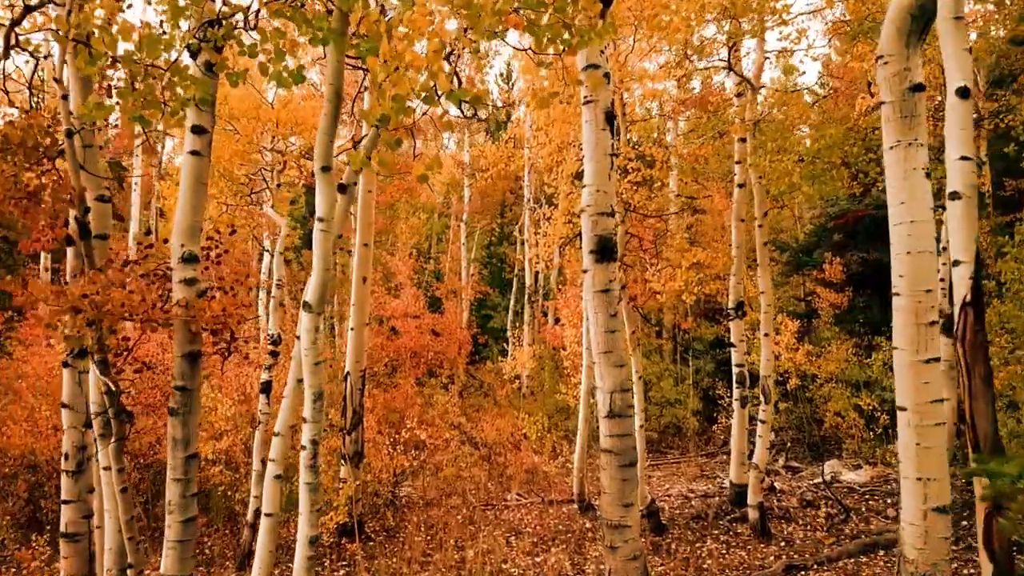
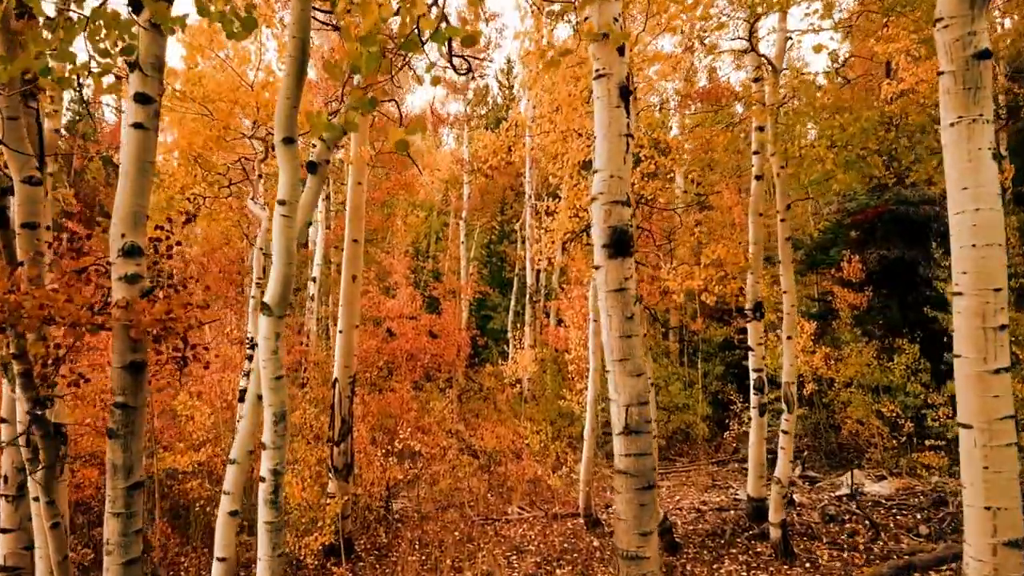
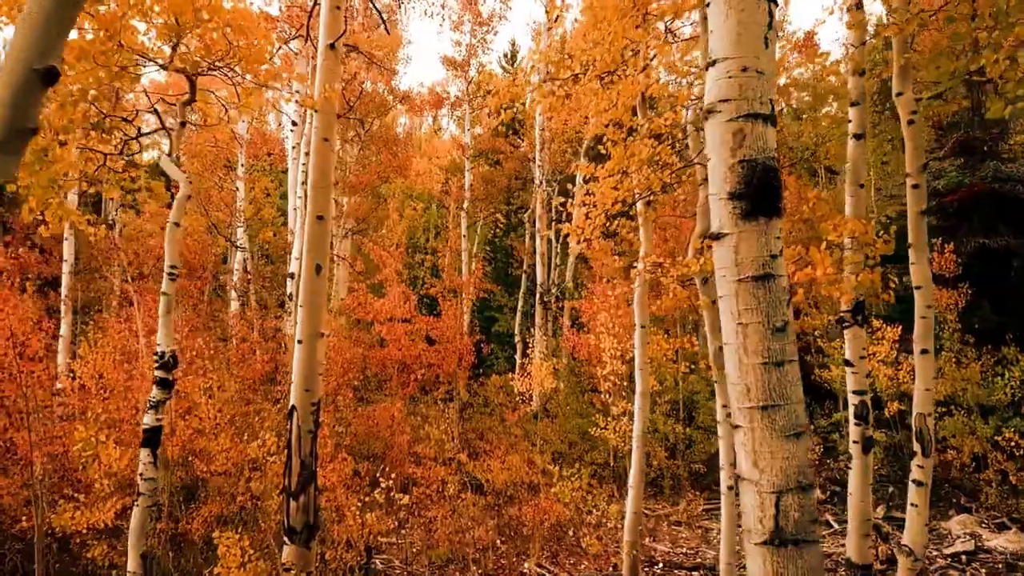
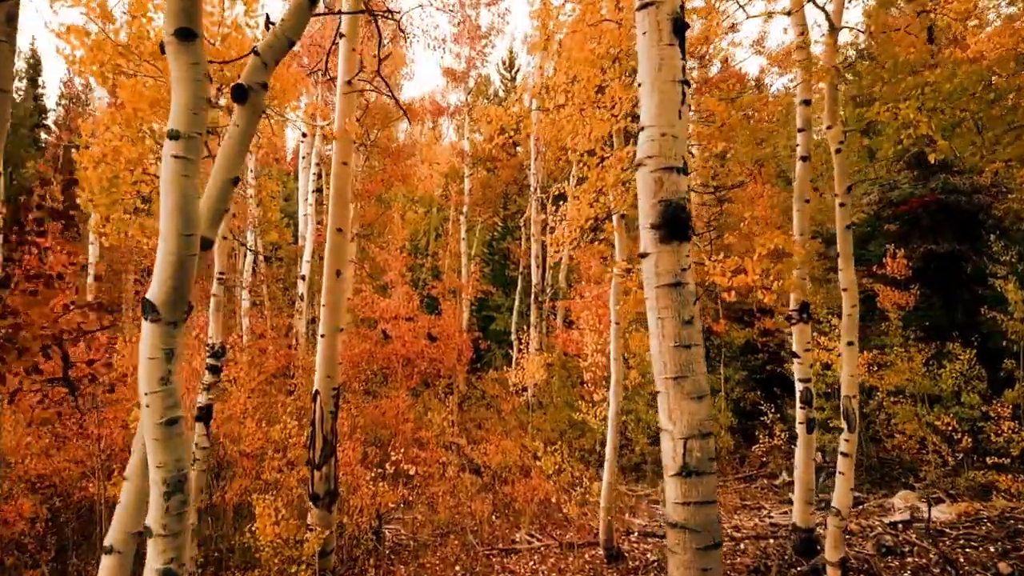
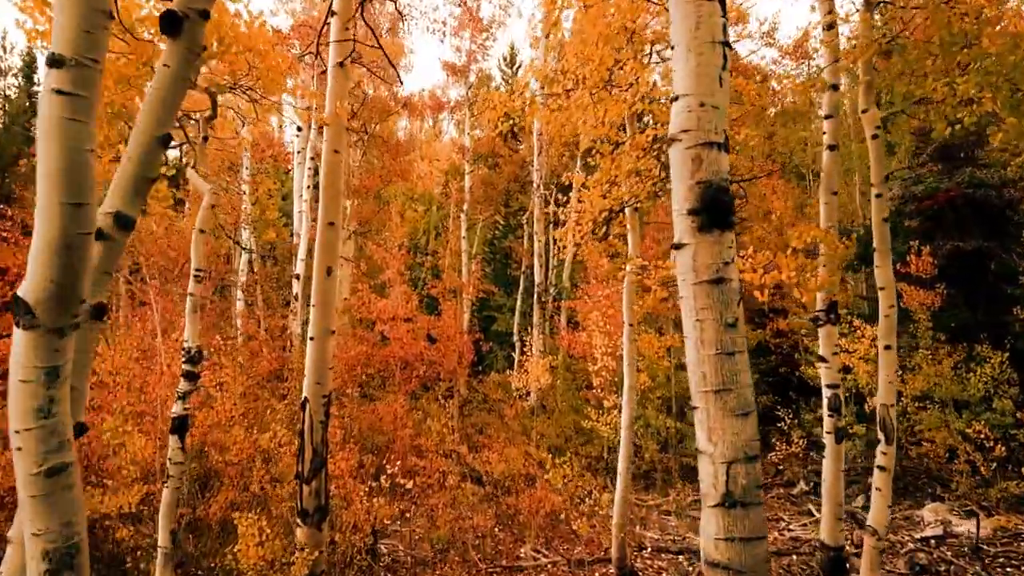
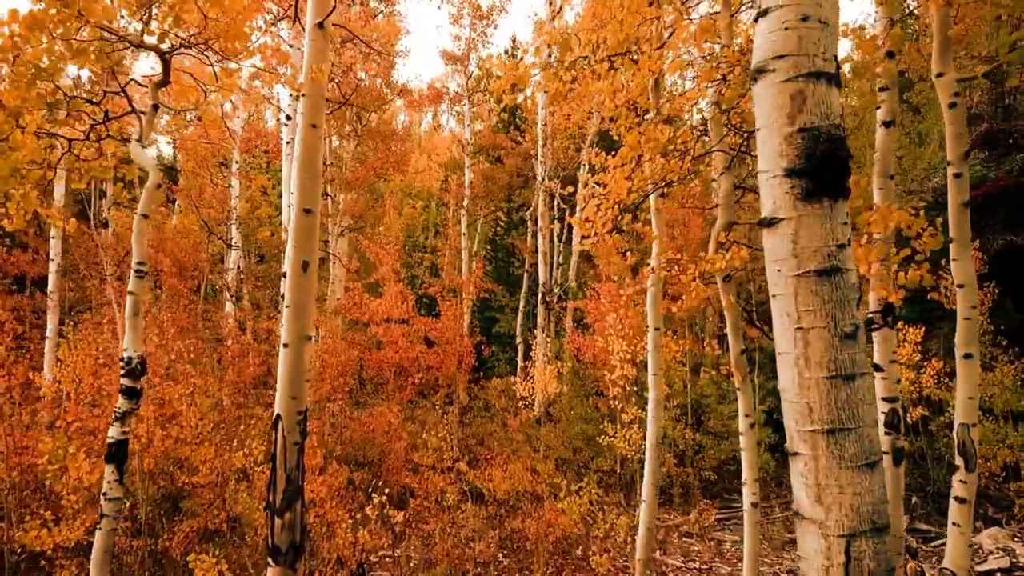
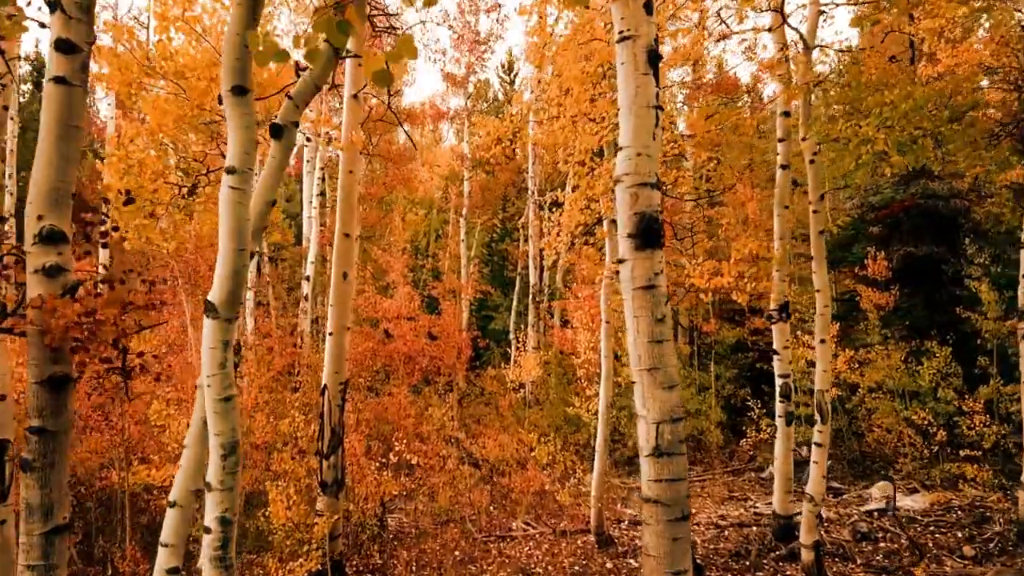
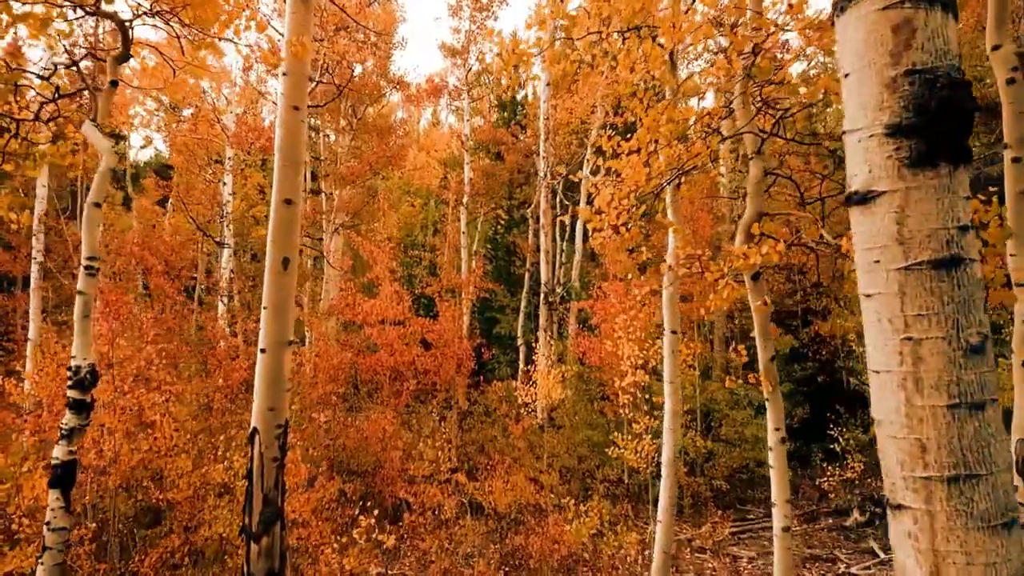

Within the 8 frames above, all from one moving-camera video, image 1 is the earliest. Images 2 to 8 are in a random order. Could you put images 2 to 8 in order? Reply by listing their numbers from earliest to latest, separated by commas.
2, 7, 4, 5, 3, 6, 8
